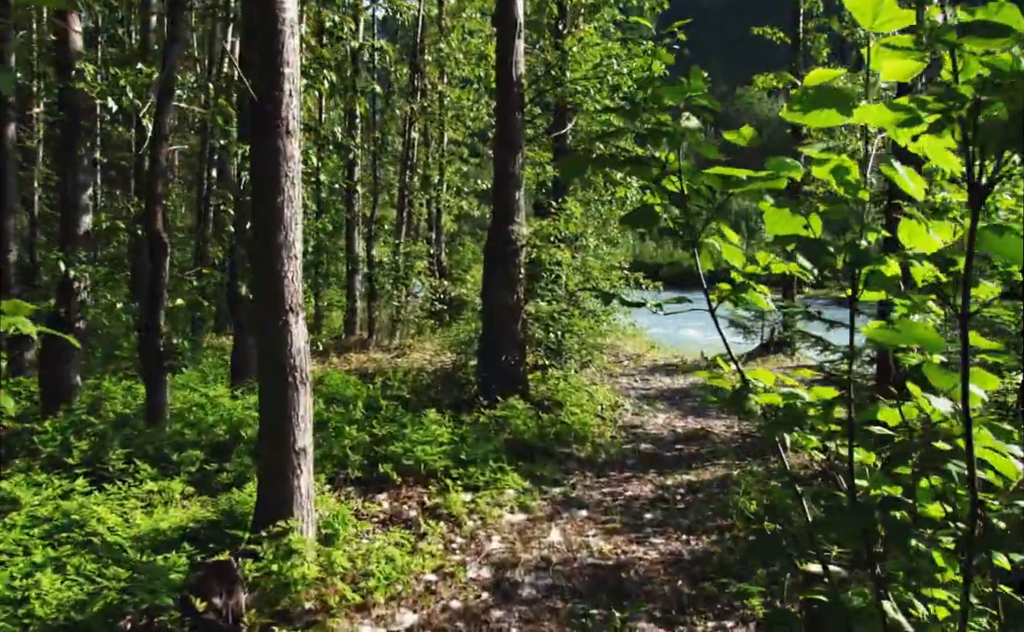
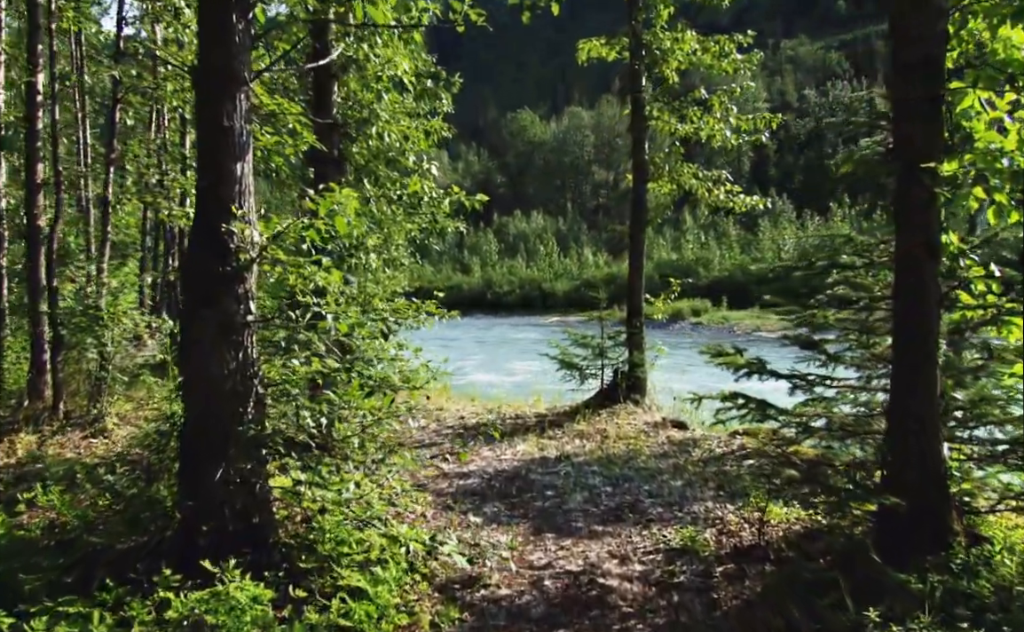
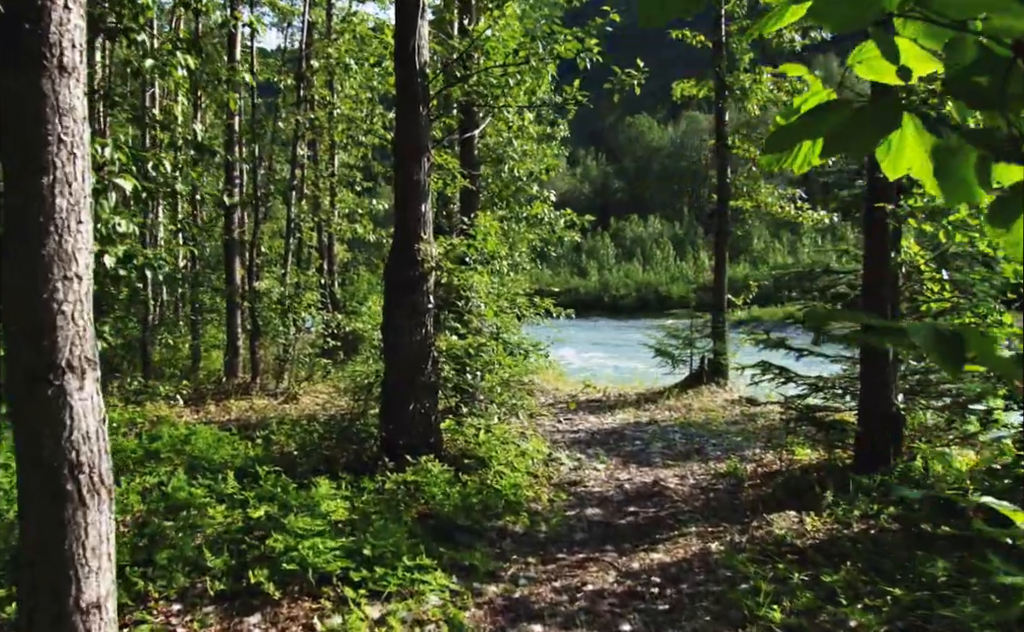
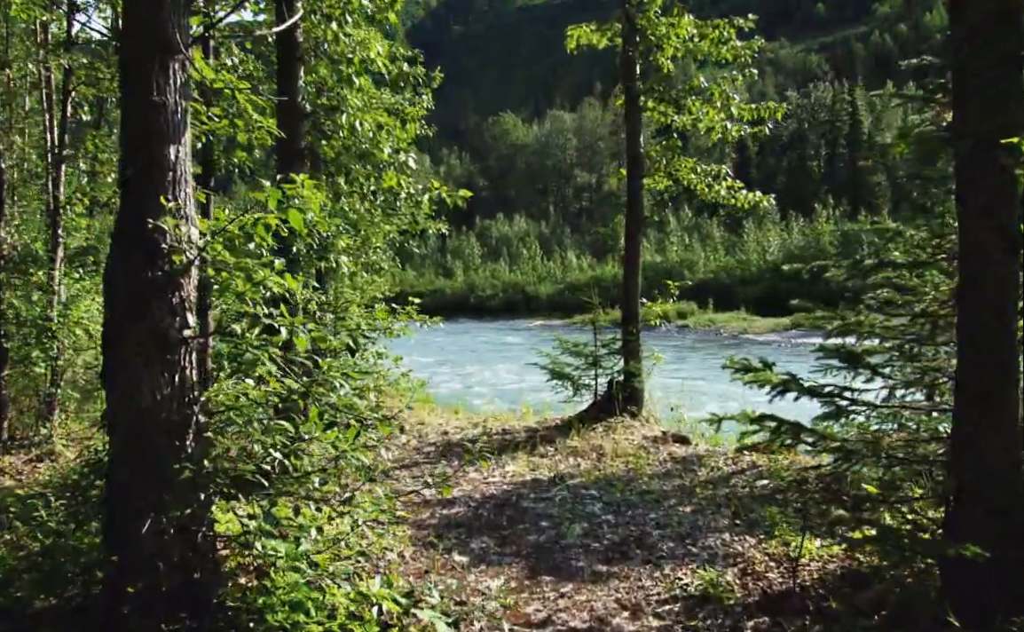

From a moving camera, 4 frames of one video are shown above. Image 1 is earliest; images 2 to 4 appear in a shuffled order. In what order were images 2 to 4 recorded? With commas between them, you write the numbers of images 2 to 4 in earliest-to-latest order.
3, 2, 4
